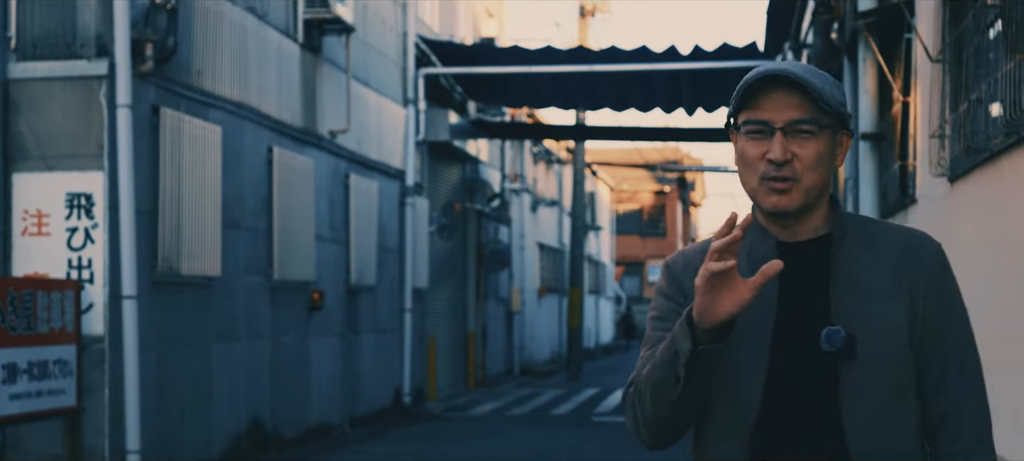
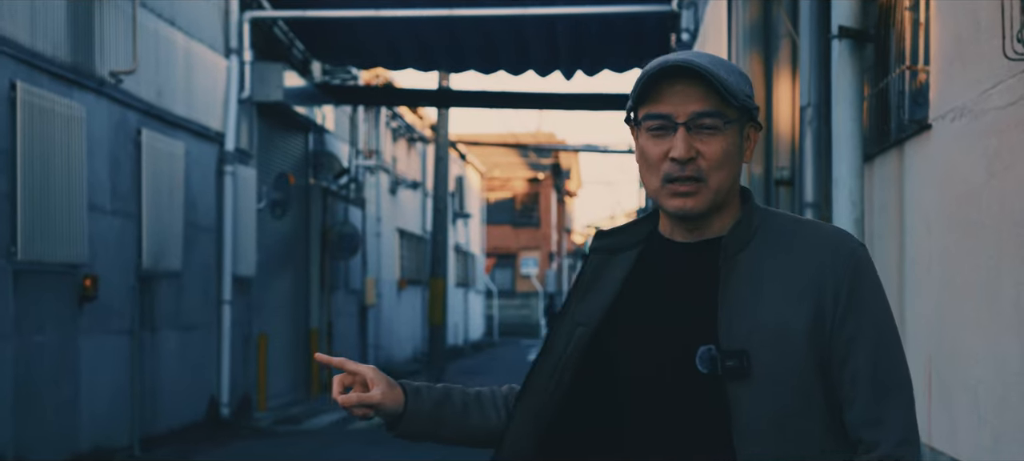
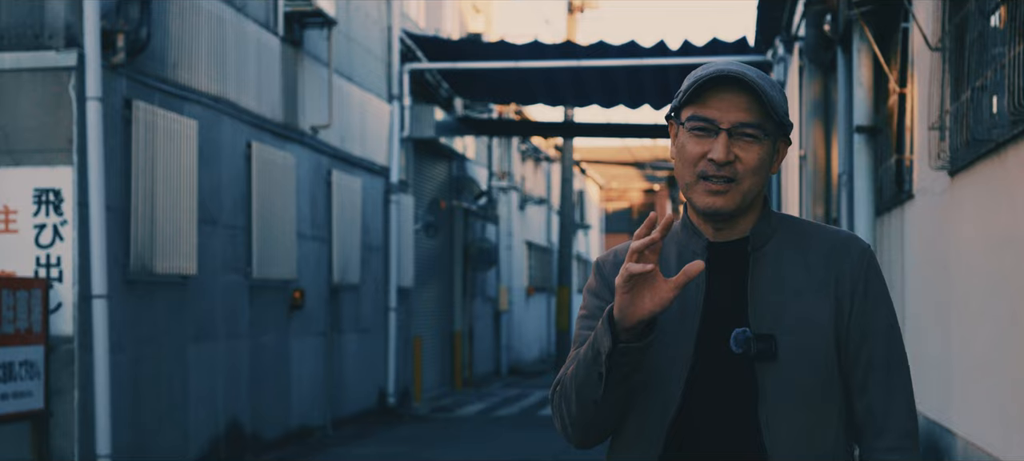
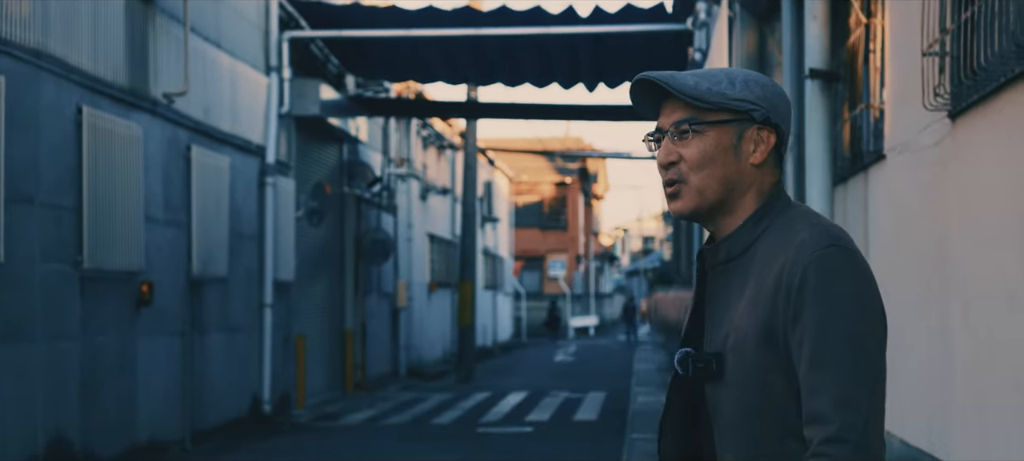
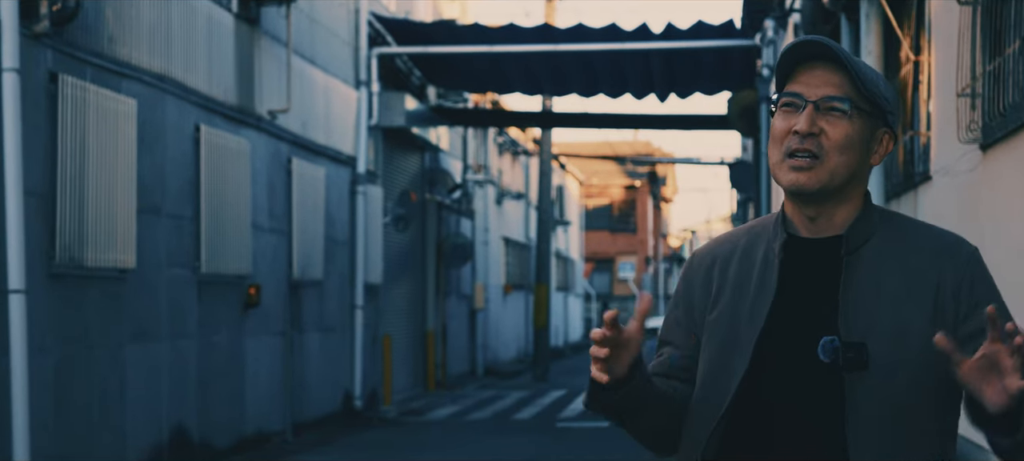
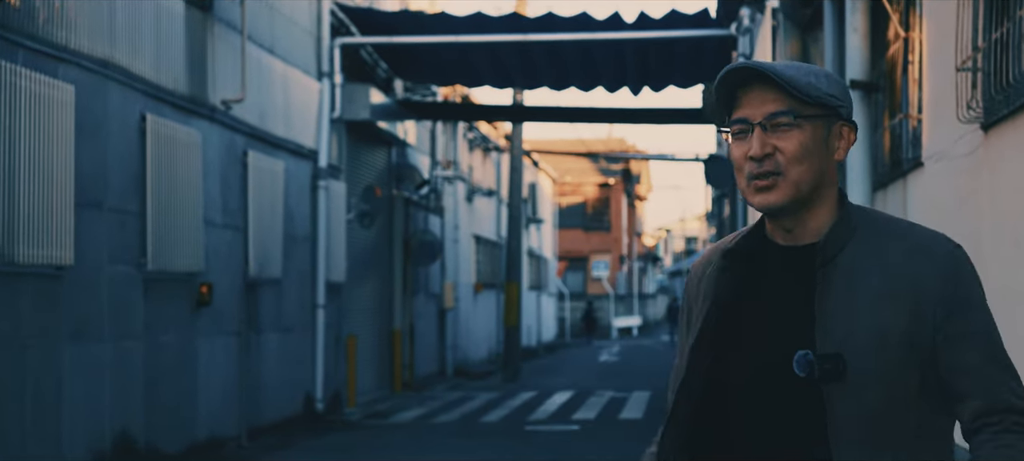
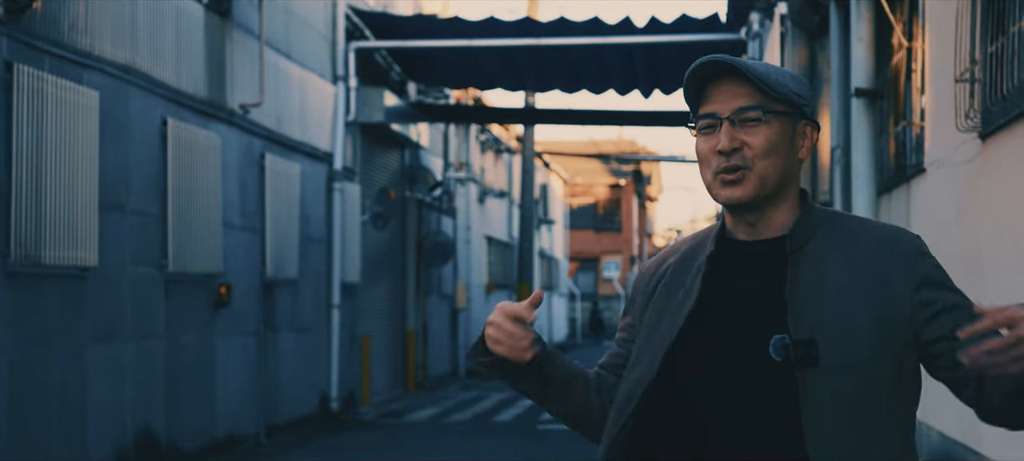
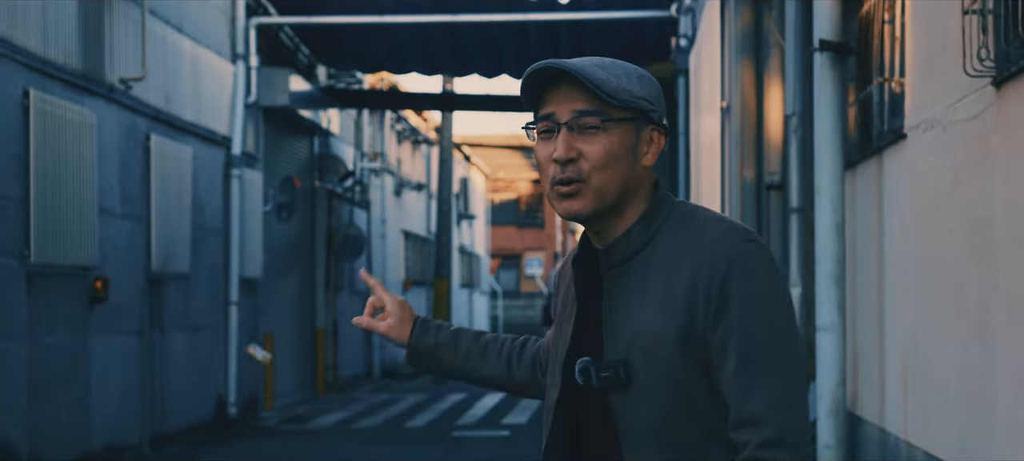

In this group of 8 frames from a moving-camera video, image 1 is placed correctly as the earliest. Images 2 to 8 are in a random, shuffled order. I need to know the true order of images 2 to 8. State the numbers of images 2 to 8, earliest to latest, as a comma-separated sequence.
3, 5, 7, 6, 4, 8, 2
